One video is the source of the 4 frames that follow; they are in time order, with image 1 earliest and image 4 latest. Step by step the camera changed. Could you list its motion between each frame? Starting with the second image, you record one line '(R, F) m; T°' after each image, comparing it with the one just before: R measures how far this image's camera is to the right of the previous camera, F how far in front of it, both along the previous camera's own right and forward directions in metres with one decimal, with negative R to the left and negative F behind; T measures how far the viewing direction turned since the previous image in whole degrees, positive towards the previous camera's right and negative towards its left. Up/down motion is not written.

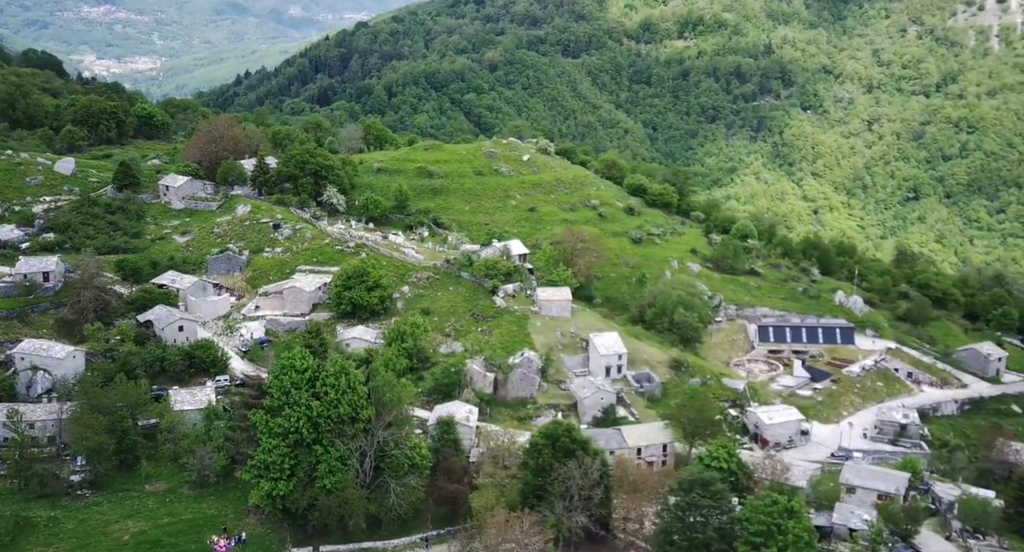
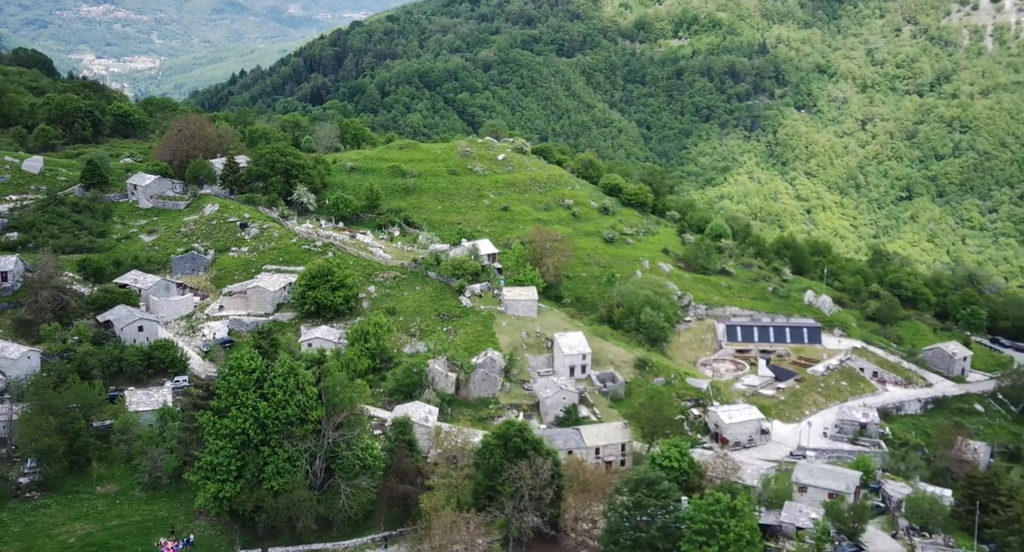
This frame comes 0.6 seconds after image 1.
(+2.4, +0.2) m; +1°
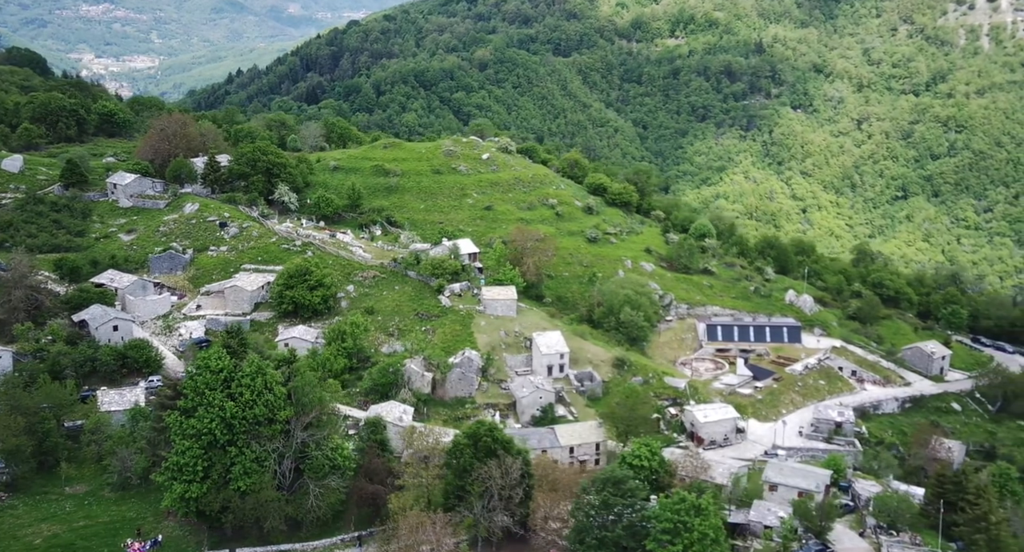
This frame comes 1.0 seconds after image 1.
(+1.5, +0.1) m; +1°
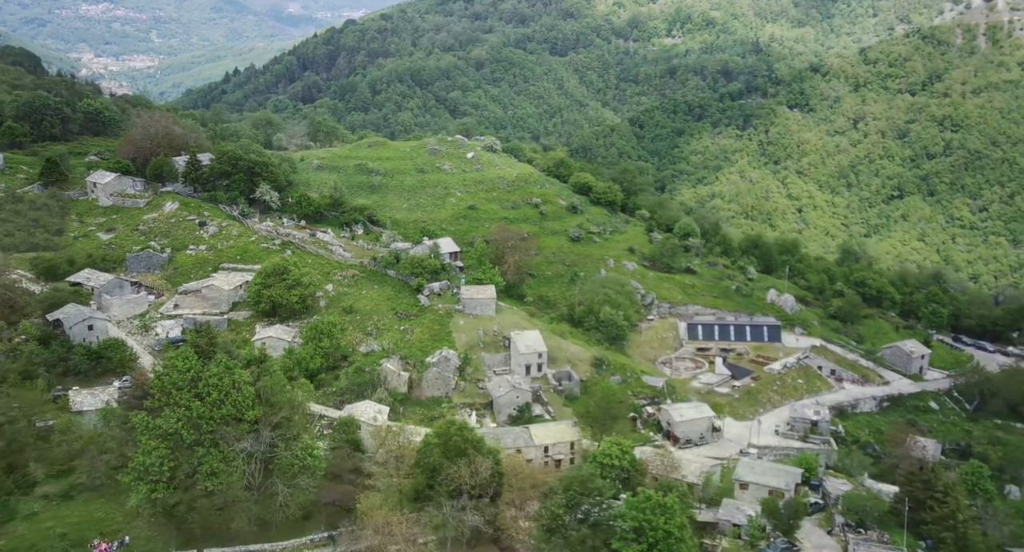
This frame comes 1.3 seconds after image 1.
(+1.5, +0.1) m; +1°
